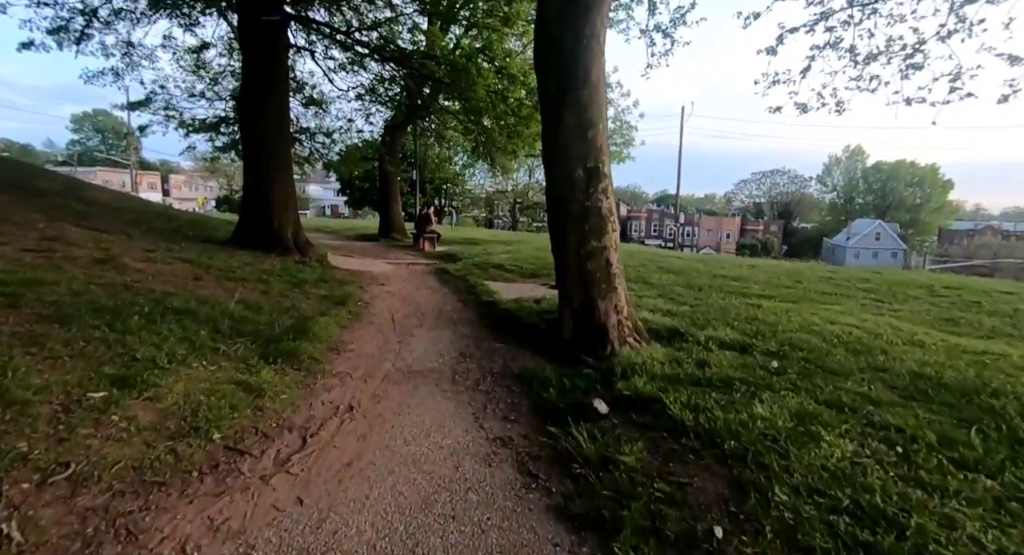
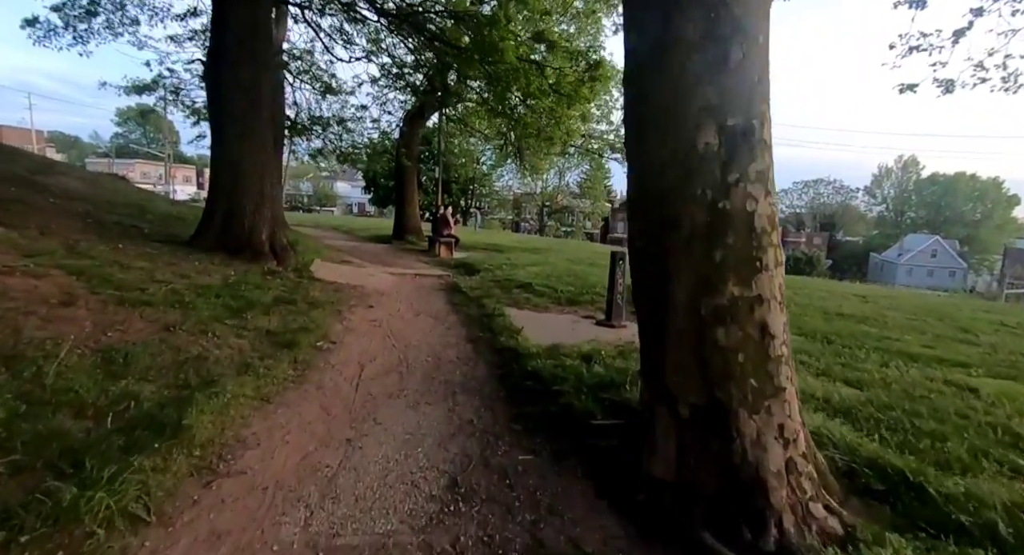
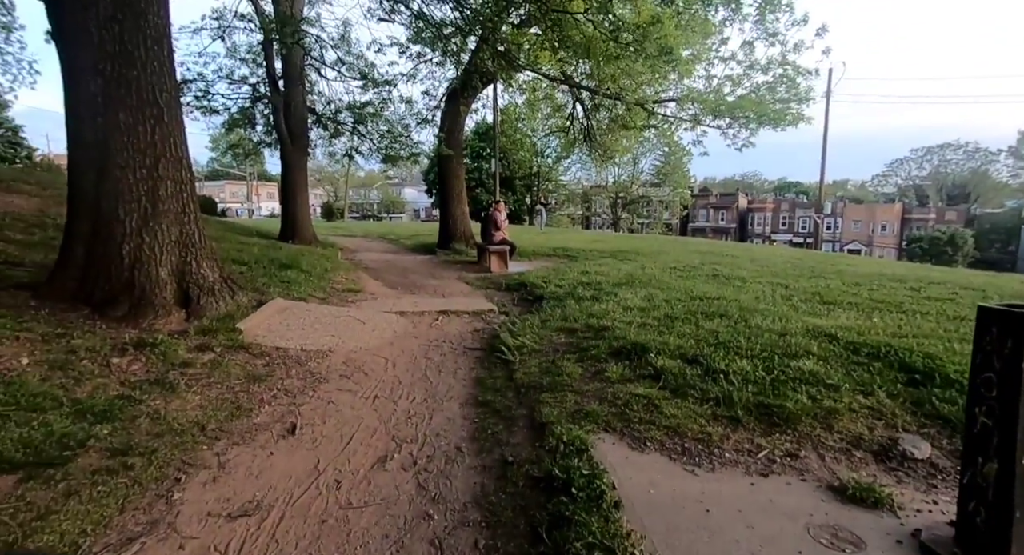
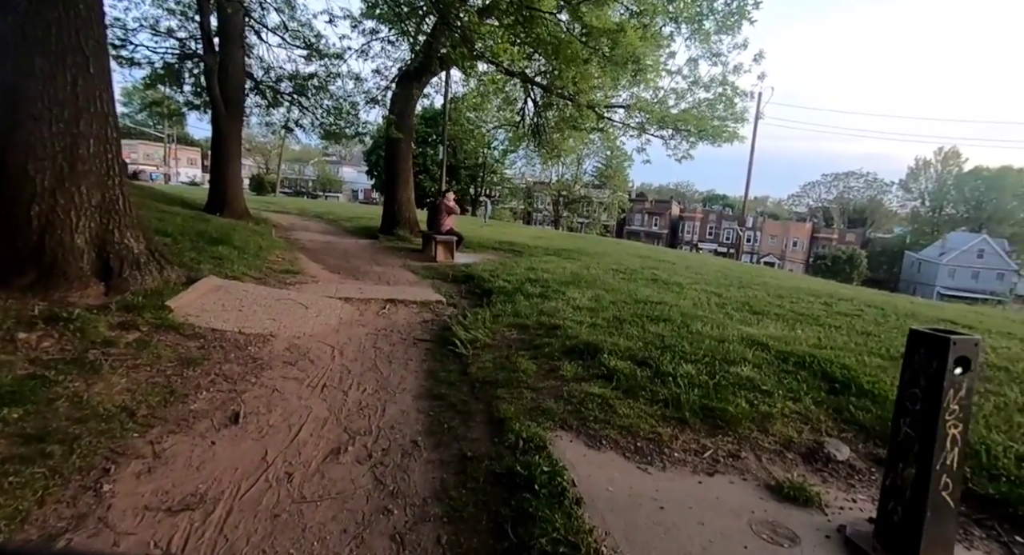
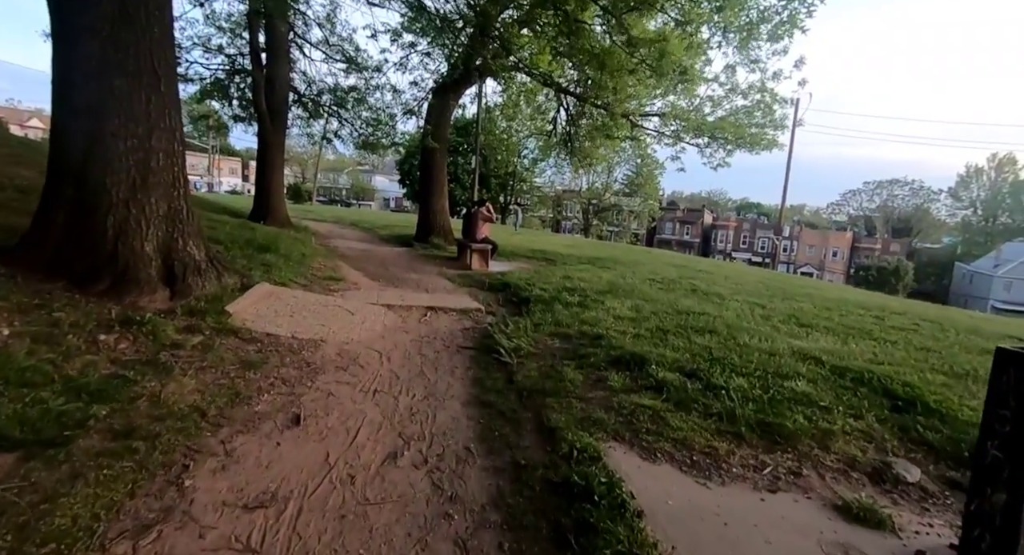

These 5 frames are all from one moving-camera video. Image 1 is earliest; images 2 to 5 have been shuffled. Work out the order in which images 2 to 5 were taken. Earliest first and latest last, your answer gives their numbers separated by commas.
2, 5, 4, 3
